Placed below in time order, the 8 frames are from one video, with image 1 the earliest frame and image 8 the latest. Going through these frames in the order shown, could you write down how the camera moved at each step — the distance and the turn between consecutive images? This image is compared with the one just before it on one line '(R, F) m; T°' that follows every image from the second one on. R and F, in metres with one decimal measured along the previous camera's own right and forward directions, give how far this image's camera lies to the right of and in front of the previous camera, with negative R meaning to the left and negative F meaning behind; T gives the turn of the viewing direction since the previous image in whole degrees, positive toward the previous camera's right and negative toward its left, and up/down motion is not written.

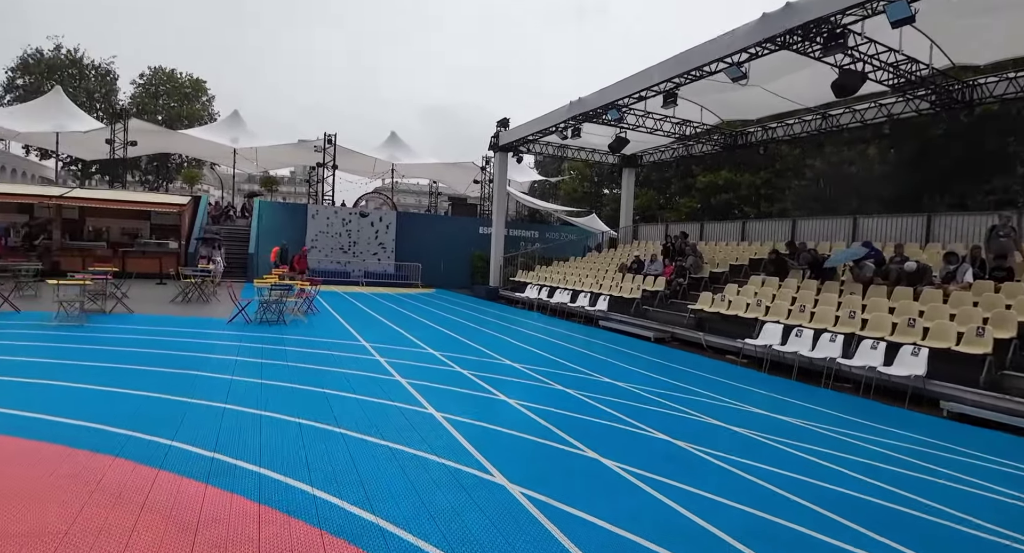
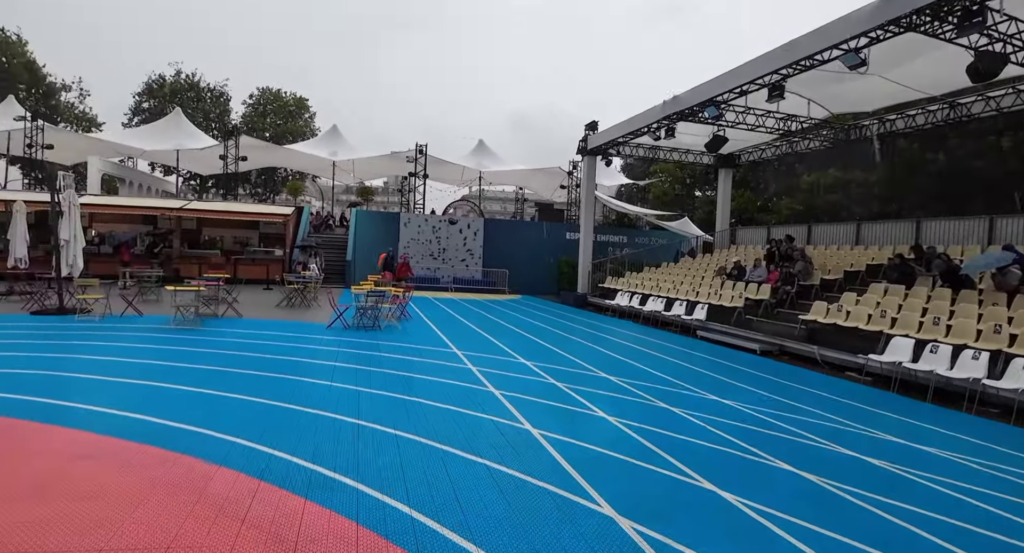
(-0.1, +2.0) m; -11°
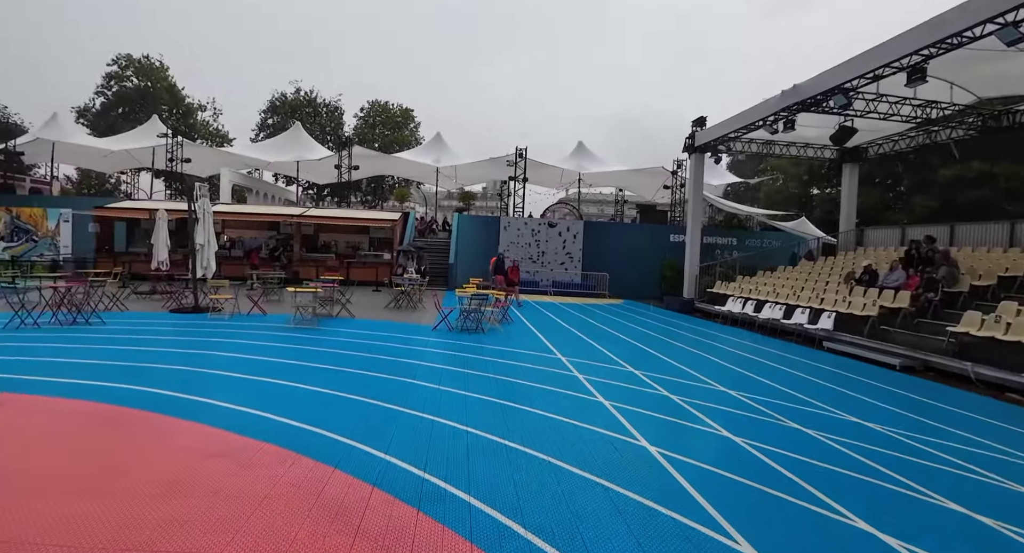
(-0.1, +1.5) m; -12°
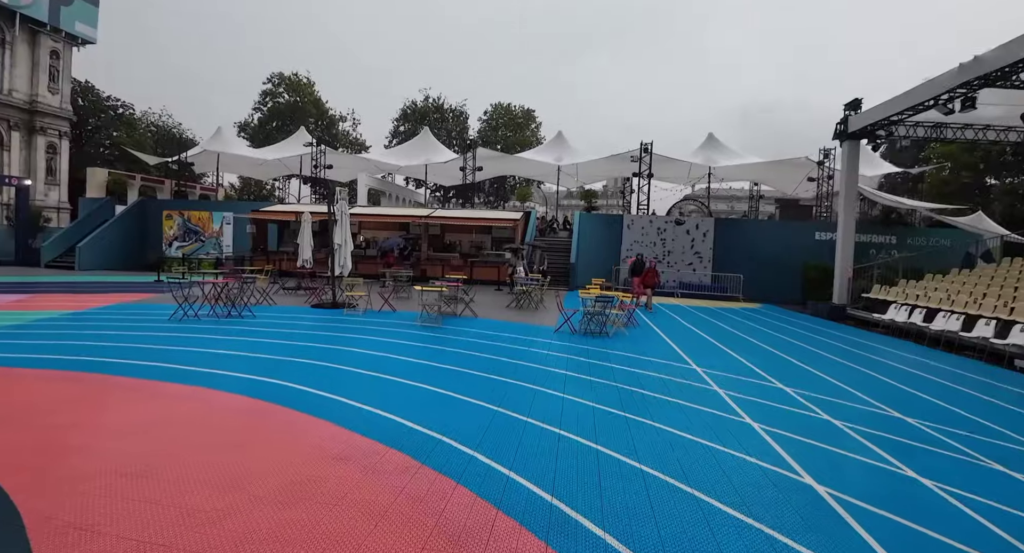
(-0.2, +1.2) m; -15°
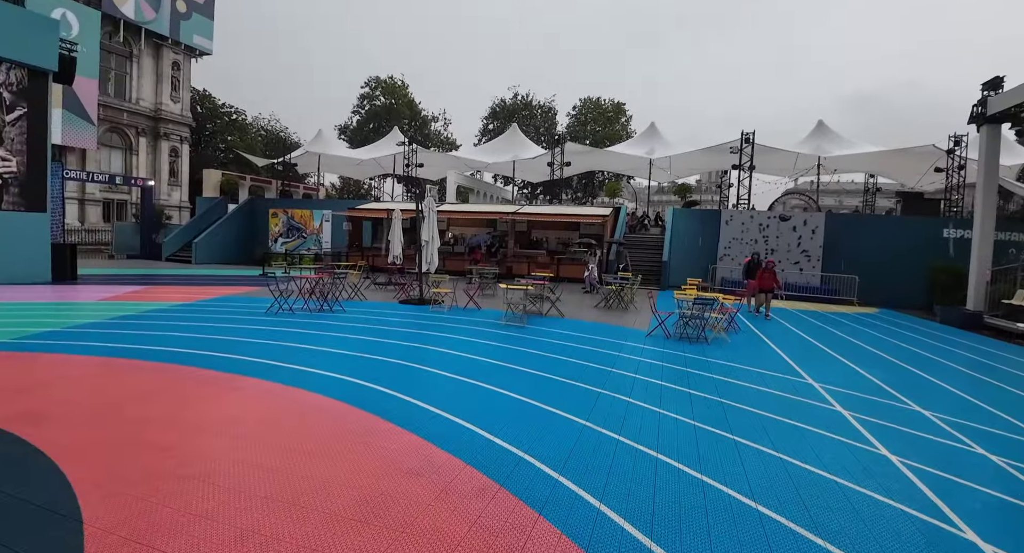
(-0.1, +0.6) m; -11°
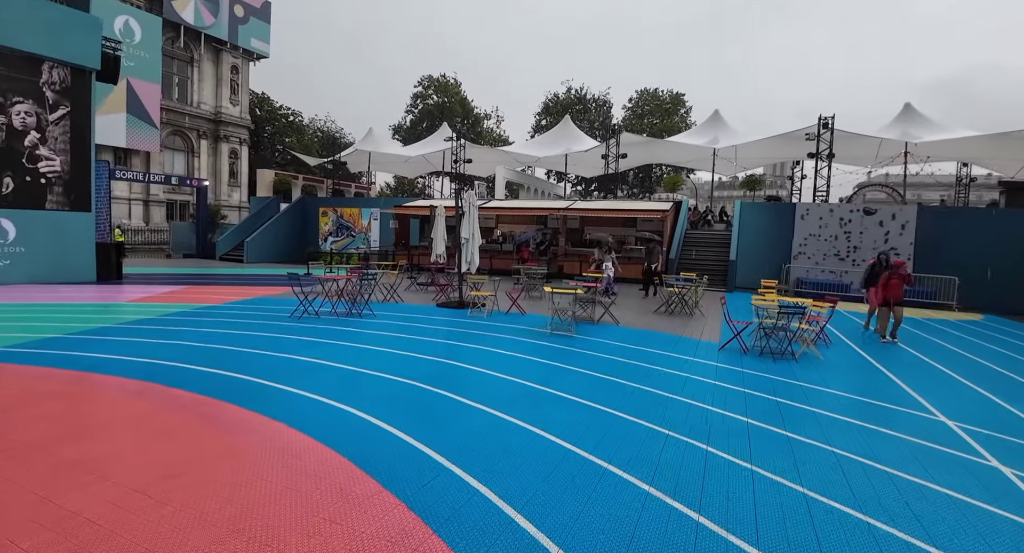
(+0.1, +1.0) m; -6°
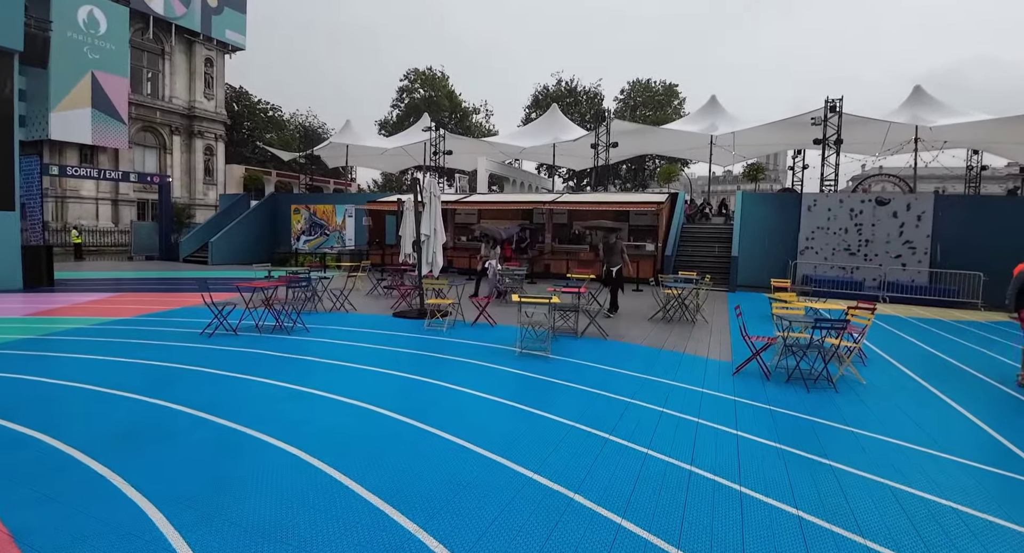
(+0.5, +1.6) m; +1°
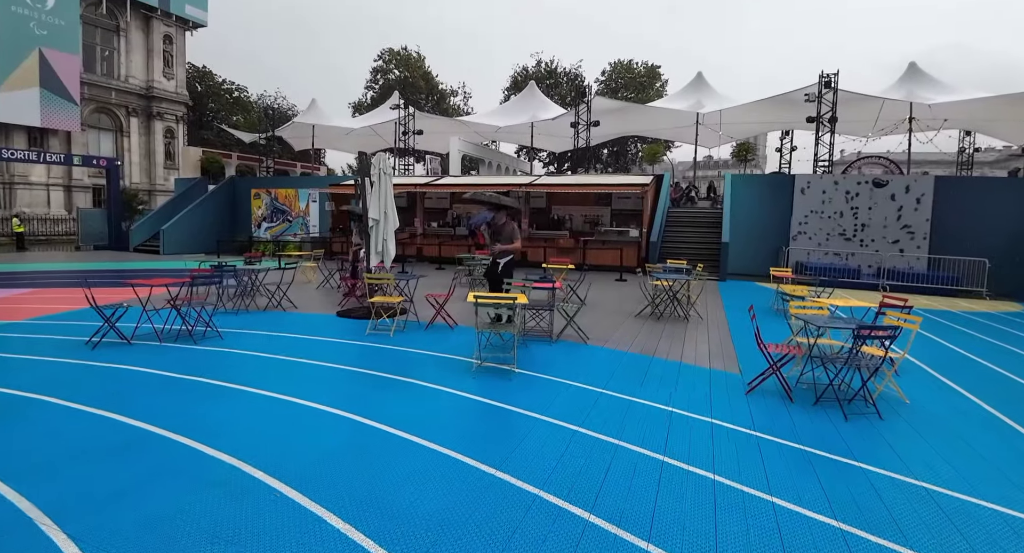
(+0.3, +1.3) m; +2°
